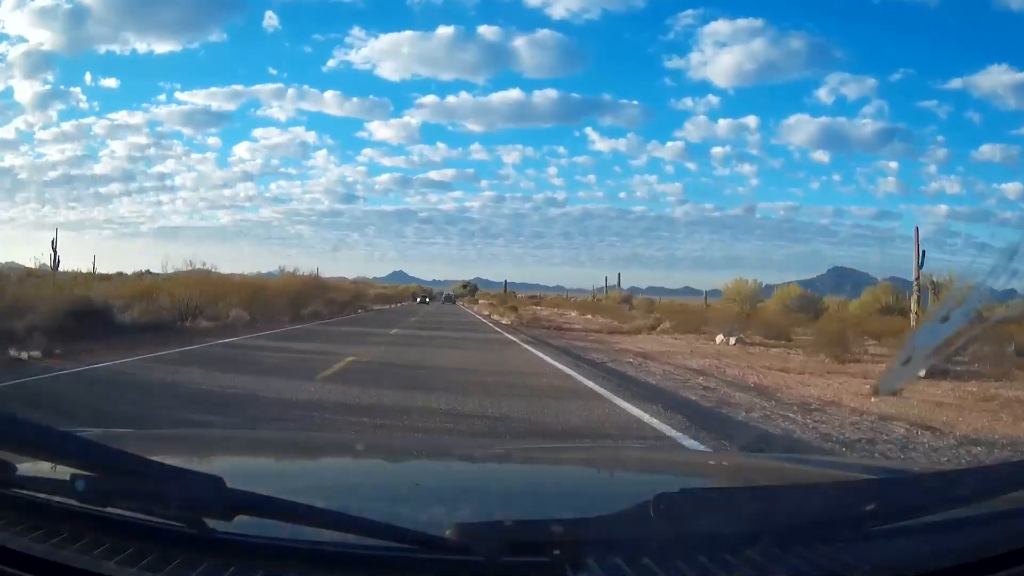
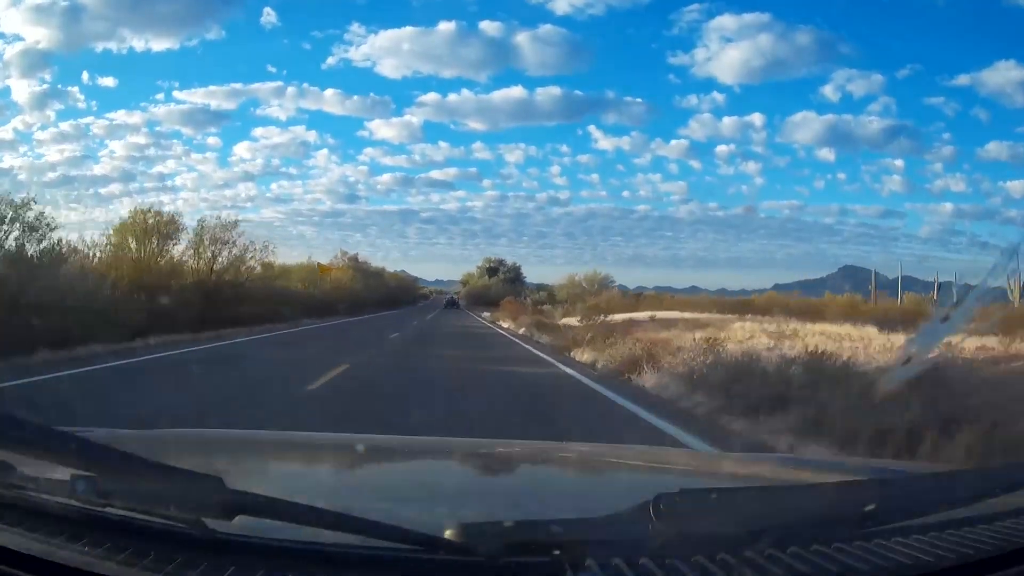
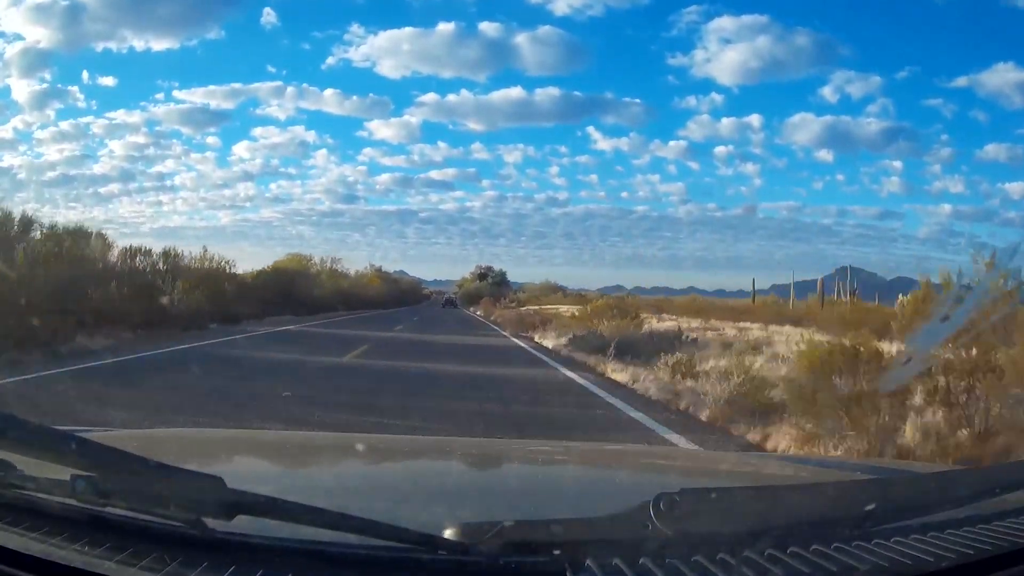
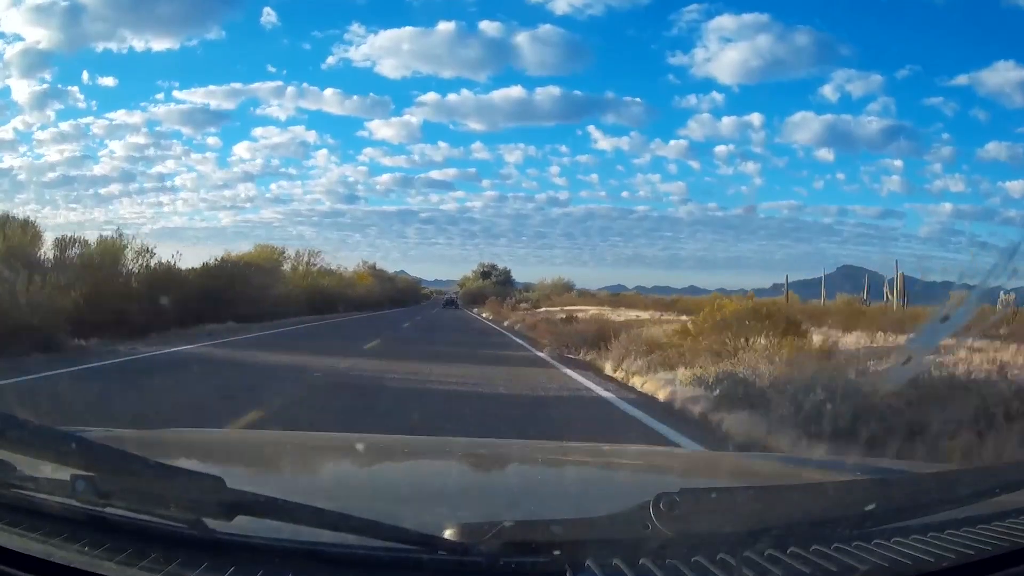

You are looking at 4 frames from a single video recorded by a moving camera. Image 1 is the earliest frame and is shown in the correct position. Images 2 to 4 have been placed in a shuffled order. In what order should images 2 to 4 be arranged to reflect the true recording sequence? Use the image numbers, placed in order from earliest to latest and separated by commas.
3, 4, 2
